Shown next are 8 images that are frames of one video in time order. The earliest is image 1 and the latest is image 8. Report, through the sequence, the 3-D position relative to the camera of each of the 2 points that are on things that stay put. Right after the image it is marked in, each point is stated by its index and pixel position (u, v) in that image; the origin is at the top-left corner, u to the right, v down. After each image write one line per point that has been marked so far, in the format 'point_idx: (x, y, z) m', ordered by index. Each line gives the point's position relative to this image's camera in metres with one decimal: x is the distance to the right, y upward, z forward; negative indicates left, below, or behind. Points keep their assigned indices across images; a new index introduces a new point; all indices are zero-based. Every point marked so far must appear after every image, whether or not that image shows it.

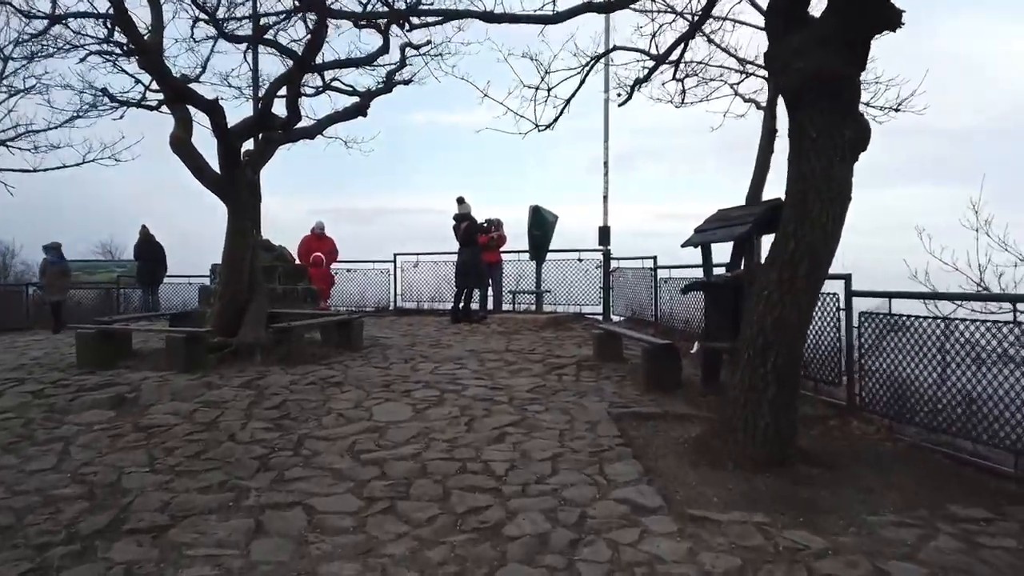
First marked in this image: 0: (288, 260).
0: (-4.3, +0.5, +14.3) m
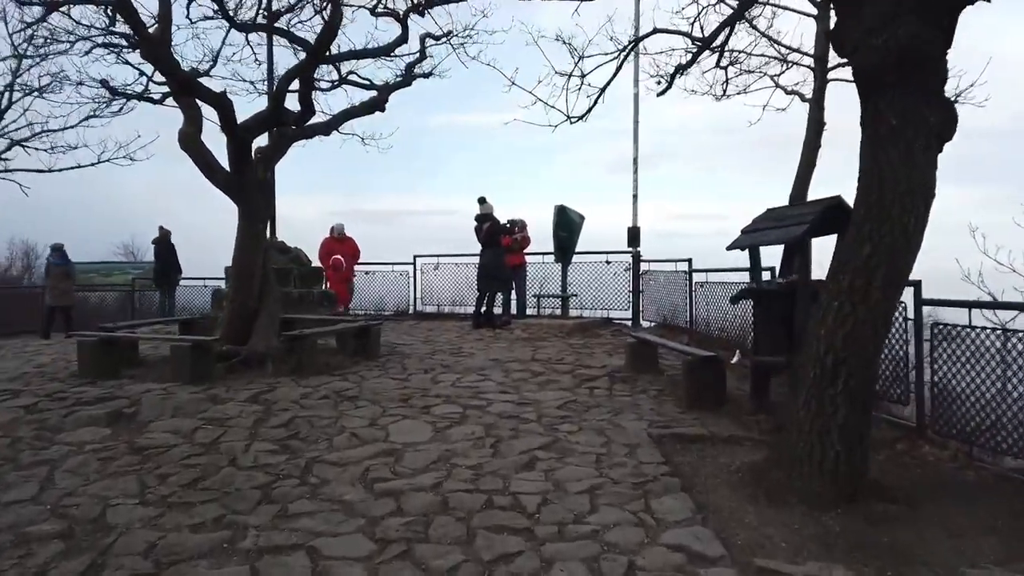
0: (-3.9, +0.5, +13.7) m
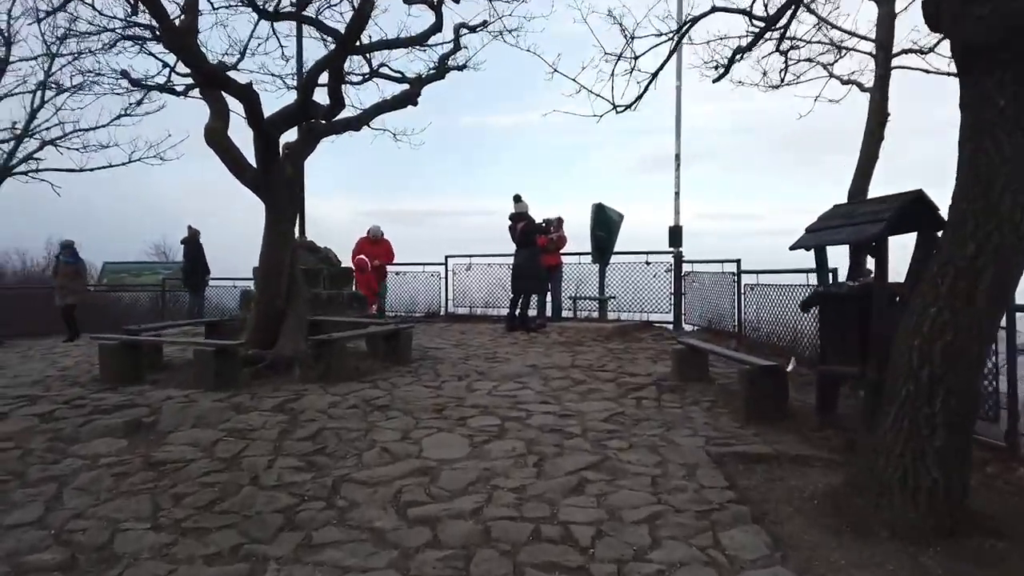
0: (-3.2, +0.4, +13.3) m
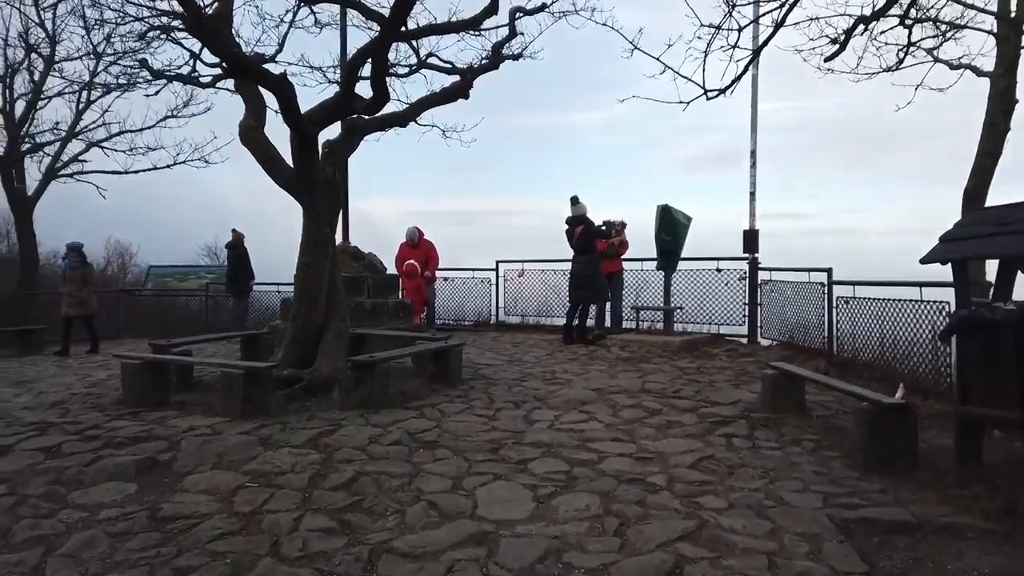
0: (-2.3, +0.3, +12.5) m
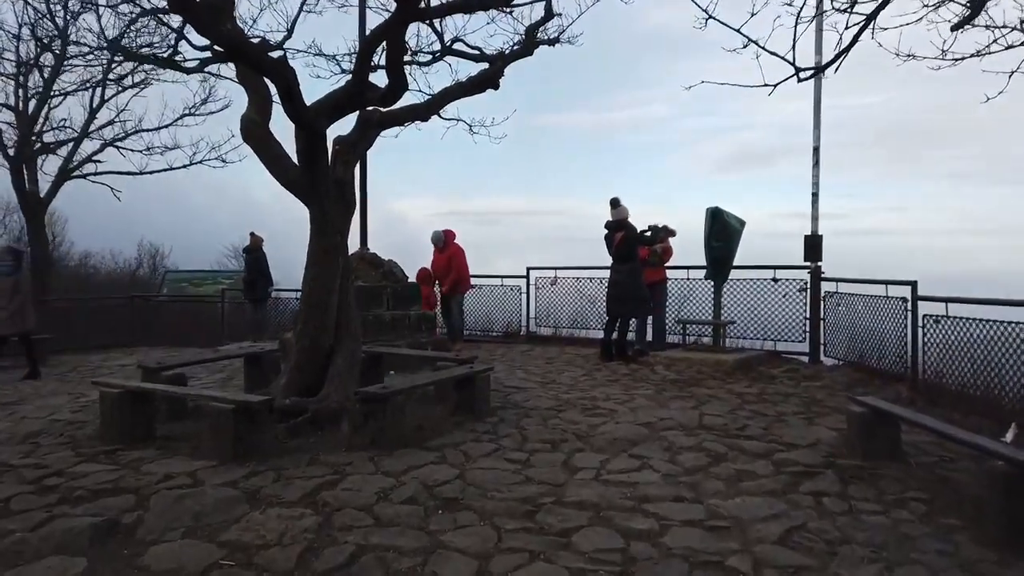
0: (-1.7, +0.1, +11.4) m
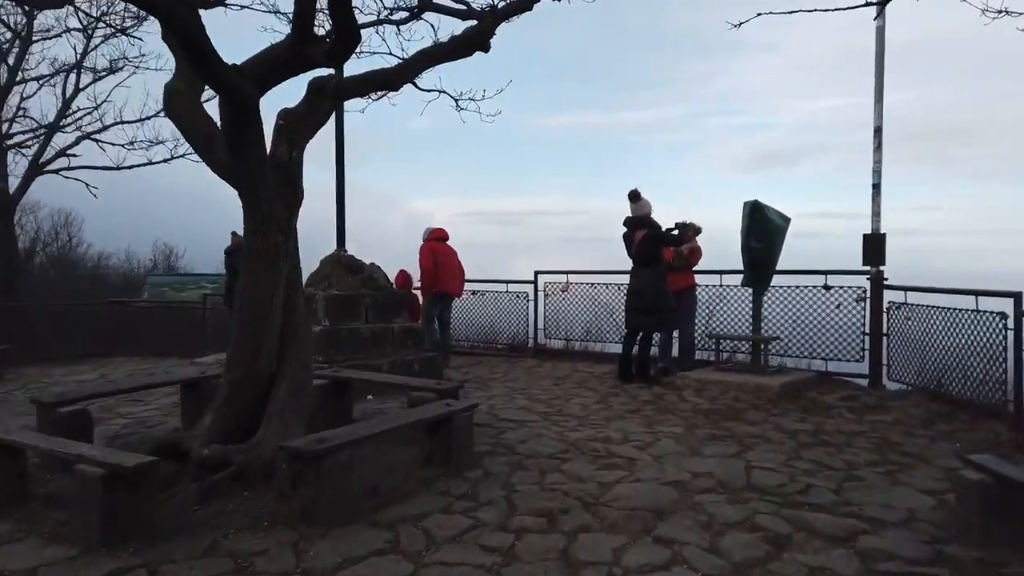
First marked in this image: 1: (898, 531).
0: (-1.7, 0.0, +9.8) m
1: (+2.4, -1.5, +4.6) m
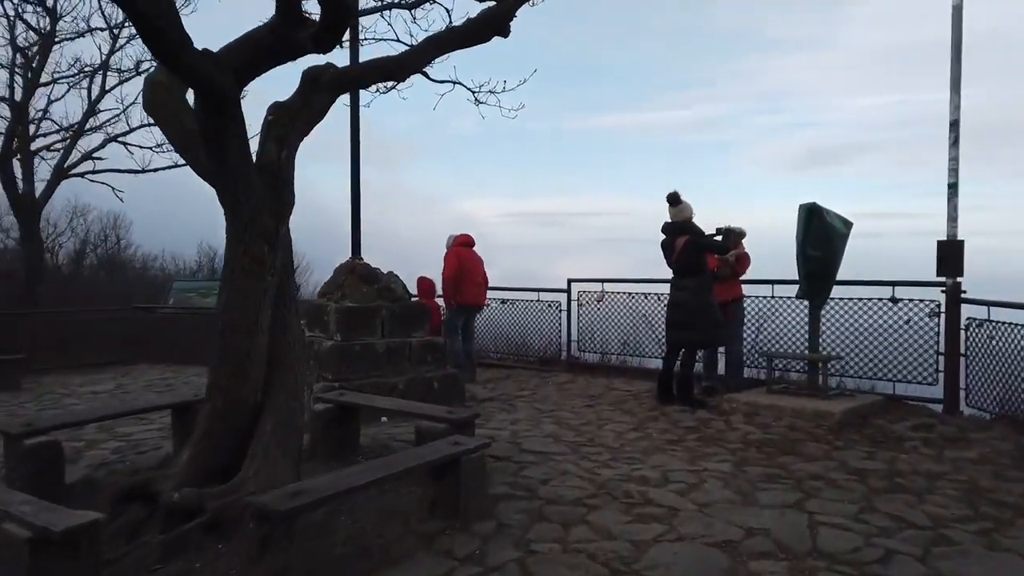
0: (-1.4, -0.1, +9.0) m
1: (+2.4, -1.6, +3.6) m
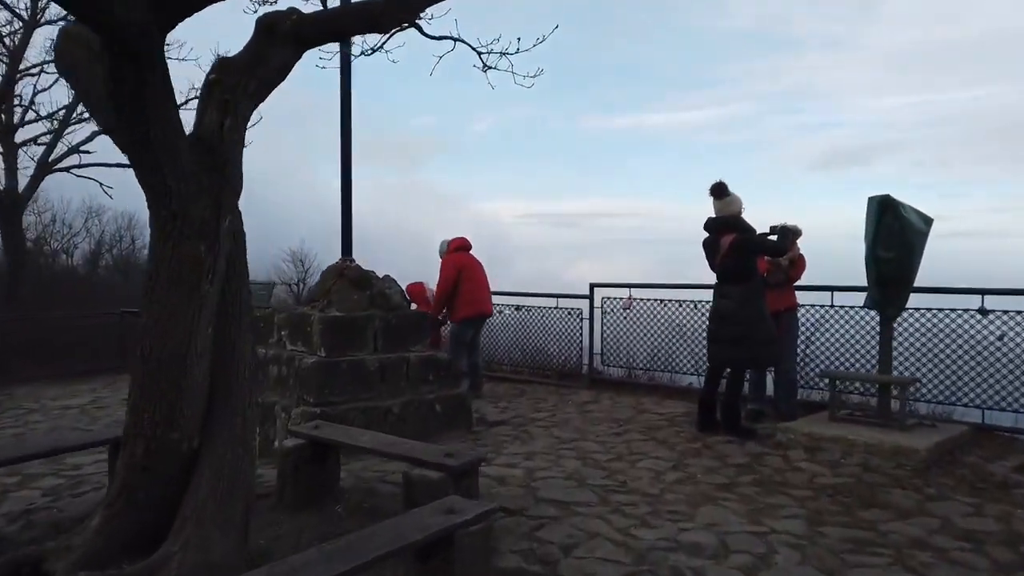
0: (-1.2, -0.2, +7.8) m
1: (+2.5, -1.7, +2.3) m
